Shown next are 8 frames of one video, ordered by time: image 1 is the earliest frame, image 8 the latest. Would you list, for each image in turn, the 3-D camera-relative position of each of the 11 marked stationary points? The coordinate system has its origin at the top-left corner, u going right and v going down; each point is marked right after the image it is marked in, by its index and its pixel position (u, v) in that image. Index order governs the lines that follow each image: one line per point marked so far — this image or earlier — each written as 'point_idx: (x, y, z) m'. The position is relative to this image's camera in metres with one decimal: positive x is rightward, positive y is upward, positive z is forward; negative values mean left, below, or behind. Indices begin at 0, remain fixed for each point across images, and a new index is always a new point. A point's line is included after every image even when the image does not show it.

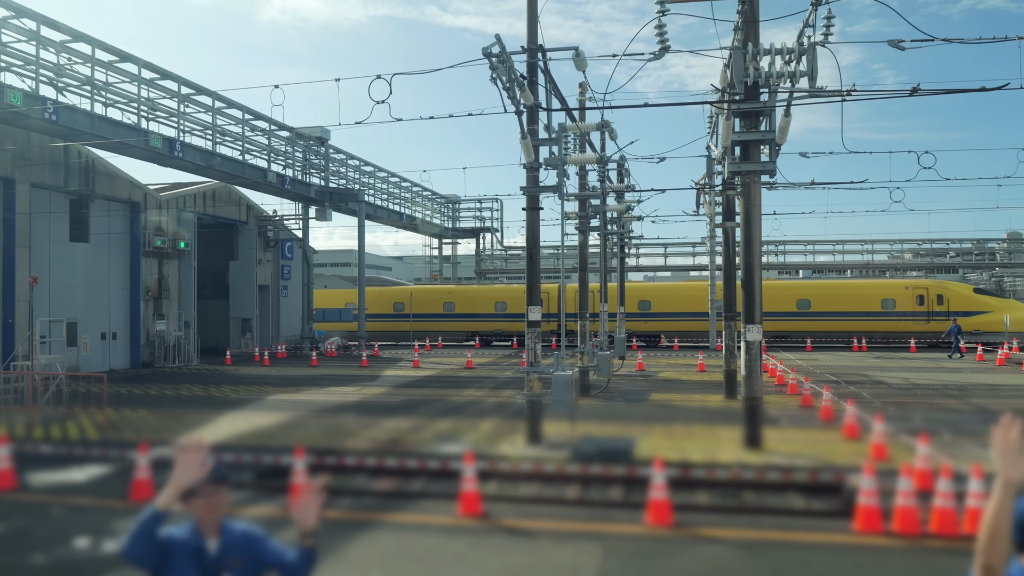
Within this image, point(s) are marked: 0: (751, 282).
0: (+4.1, +0.1, +13.2) m
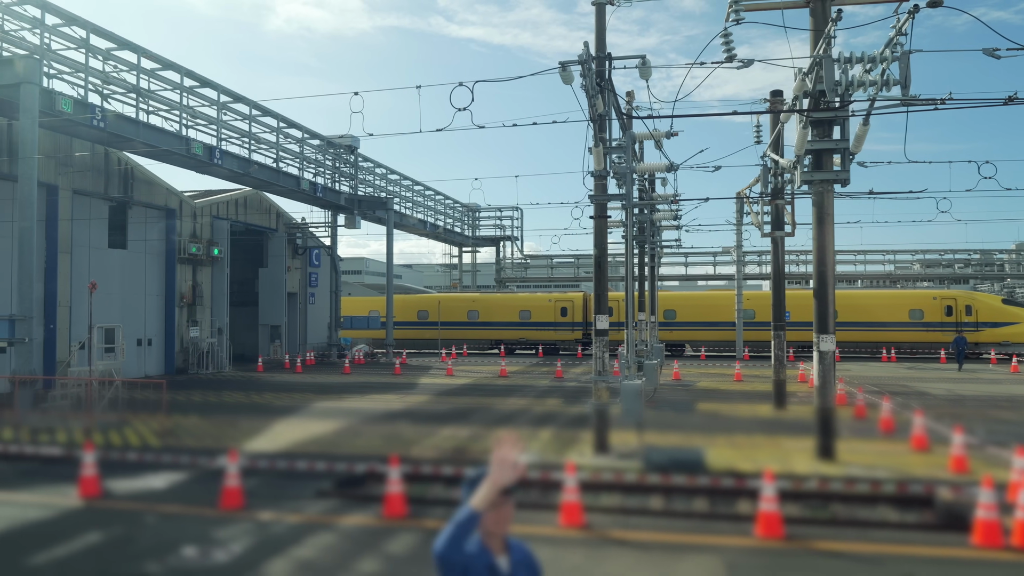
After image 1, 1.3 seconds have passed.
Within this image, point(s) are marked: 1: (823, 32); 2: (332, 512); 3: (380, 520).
0: (+5.3, -0.1, +13.1) m
1: (+5.4, +4.4, +13.3) m
2: (-2.2, -2.8, +9.7) m
3: (-1.6, -2.8, +9.3) m
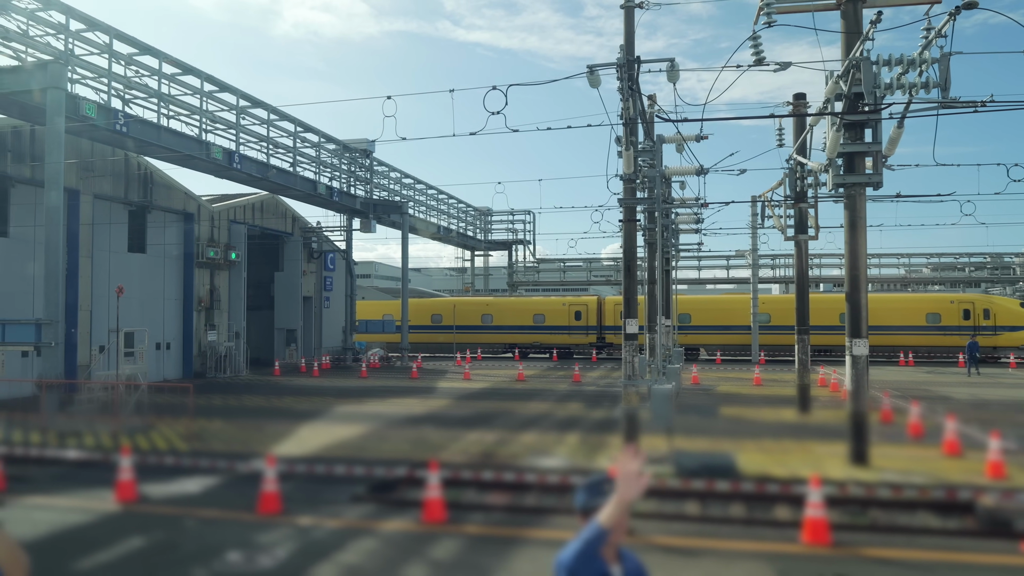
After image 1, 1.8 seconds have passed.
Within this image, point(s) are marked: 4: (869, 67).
0: (+5.8, -0.1, +13.0) m
1: (+5.9, +4.4, +13.2) m
2: (-1.8, -2.9, +9.7) m
3: (-1.1, -2.9, +9.3) m
4: (+5.6, +3.4, +12.0) m
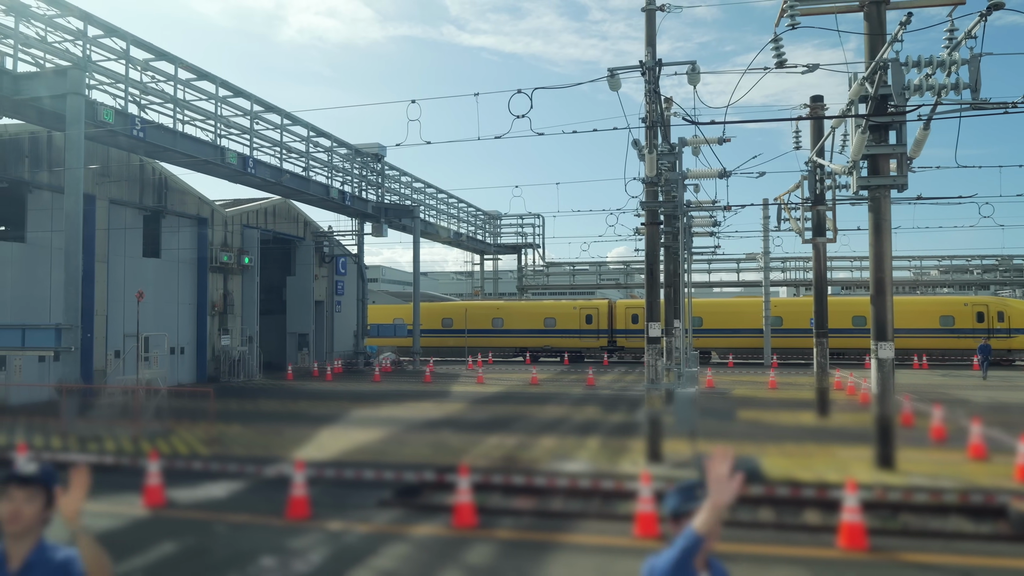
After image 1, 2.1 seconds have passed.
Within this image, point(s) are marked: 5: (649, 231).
0: (+6.2, -0.2, +12.9) m
1: (+6.3, +4.3, +13.2) m
2: (-1.4, -2.9, +9.7) m
3: (-0.7, -2.9, +9.3) m
4: (+5.9, +3.4, +11.9) m
5: (+2.5, +1.0, +13.9) m
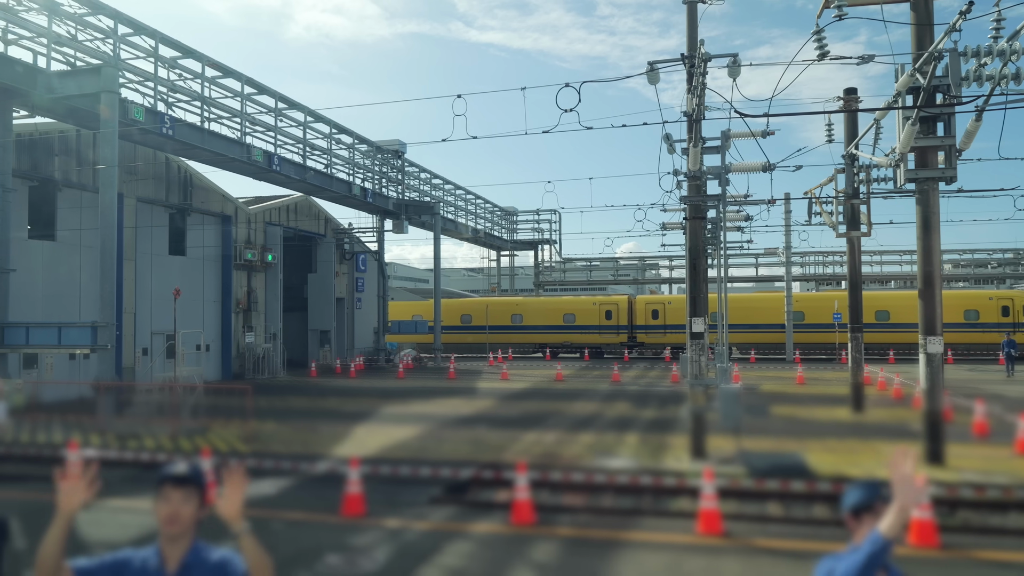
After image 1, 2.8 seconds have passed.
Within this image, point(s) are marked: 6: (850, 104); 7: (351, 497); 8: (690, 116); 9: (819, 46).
0: (+7.0, -0.1, +12.8) m
1: (+7.0, +4.4, +13.0) m
2: (-0.7, -2.9, +9.6) m
3: (0.0, -2.9, +9.2) m
4: (+6.6, +3.5, +11.8) m
5: (+3.2, +1.1, +13.8) m
6: (+8.8, +4.8, +19.9) m
7: (-2.1, -2.7, +9.8) m
8: (+3.2, +3.1, +13.7) m
9: (+5.7, +4.5, +14.2) m
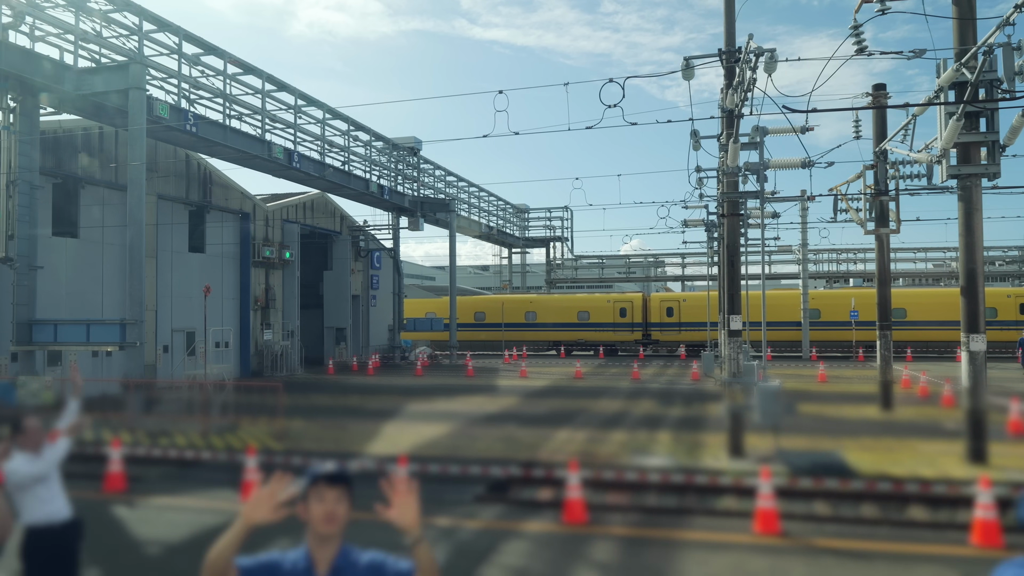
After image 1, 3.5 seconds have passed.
0: (+7.6, 0.0, +12.6) m
1: (+7.6, +4.5, +12.8) m
2: (-0.1, -2.8, +9.5) m
3: (+0.6, -2.8, +9.1) m
4: (+7.3, +3.5, +11.6) m
5: (+3.9, +1.2, +13.7) m
6: (+9.4, +4.8, +19.8) m
7: (-1.4, -2.6, +9.7) m
8: (+3.8, +3.1, +13.6) m
9: (+6.3, +4.5, +14.1) m
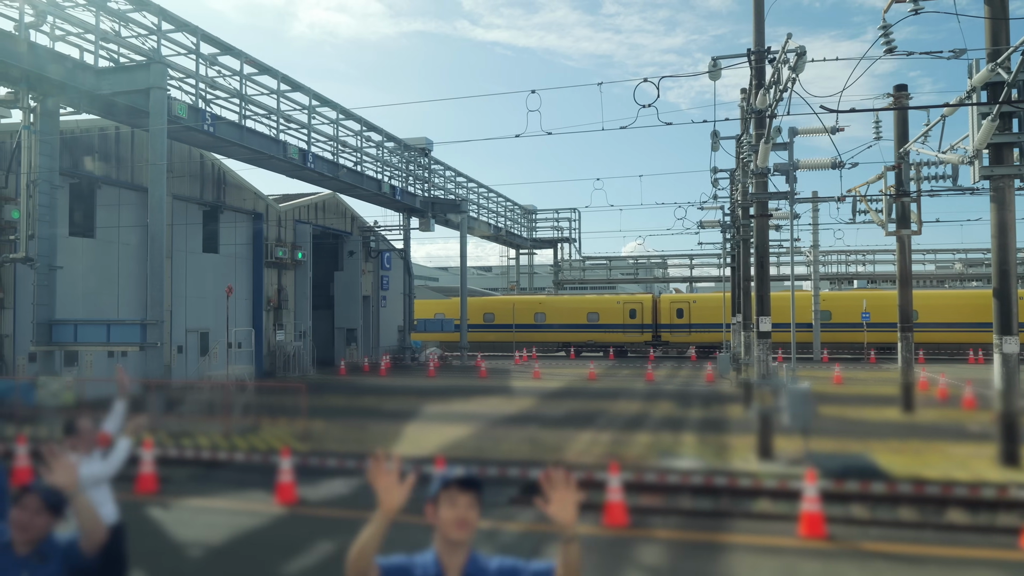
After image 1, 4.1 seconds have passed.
0: (+8.1, -0.1, +12.6) m
1: (+8.1, +4.4, +12.8) m
2: (+0.4, -2.9, +9.5) m
3: (+1.1, -2.8, +9.1) m
4: (+7.8, +3.5, +11.6) m
5: (+4.4, +1.1, +13.6) m
6: (+10.0, +4.8, +19.7) m
7: (-1.0, -2.6, +9.7) m
8: (+4.3, +3.1, +13.5) m
9: (+6.8, +4.5, +14.0) m
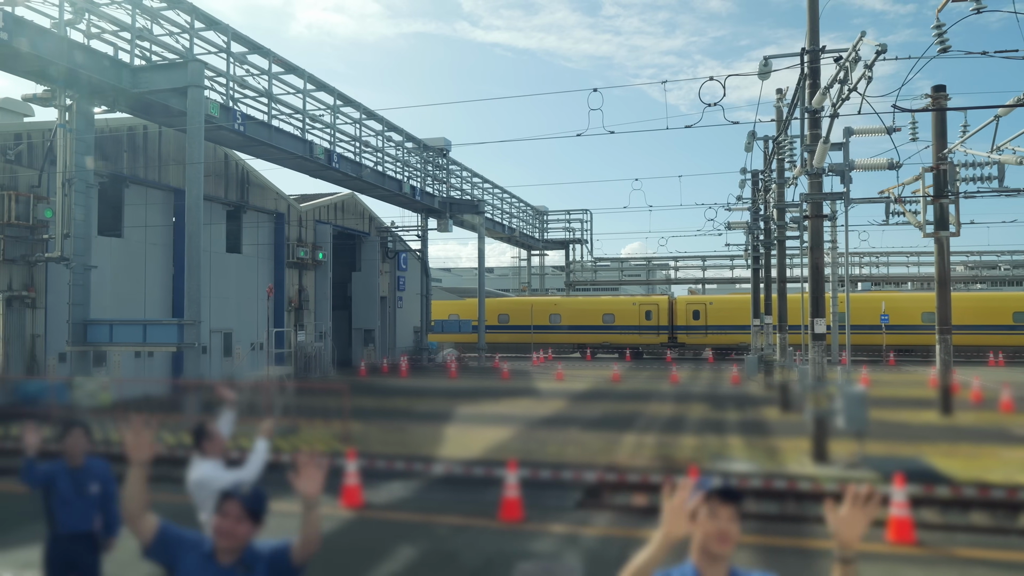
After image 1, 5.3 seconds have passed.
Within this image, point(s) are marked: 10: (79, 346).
0: (+9.0, -0.1, +12.4) m
1: (+9.0, +4.4, +12.6) m
2: (+1.3, -2.9, +9.3) m
3: (+2.0, -2.9, +8.9) m
4: (+8.7, +3.5, +11.4) m
5: (+5.3, +1.1, +13.5) m
6: (+10.9, +4.8, +19.6) m
7: (0.0, -2.6, +9.5) m
8: (+5.2, +3.1, +13.4) m
9: (+7.7, +4.5, +13.9) m
10: (-10.3, -1.4, +18.2) m
